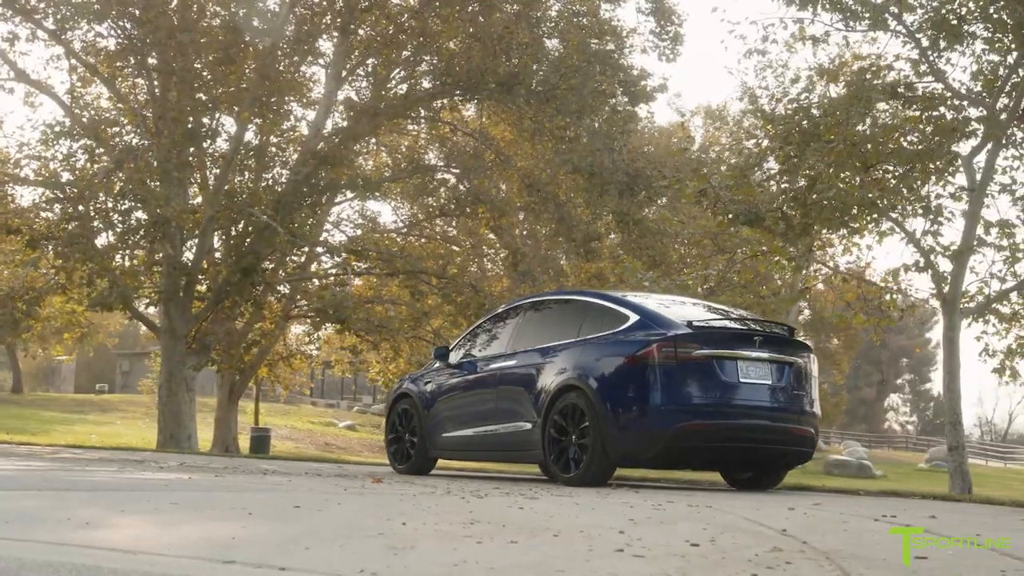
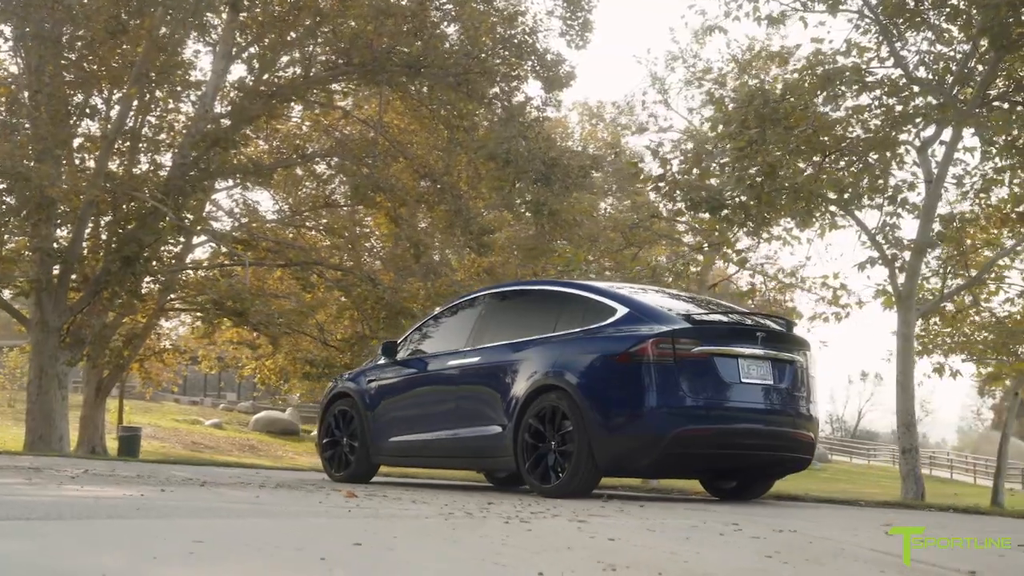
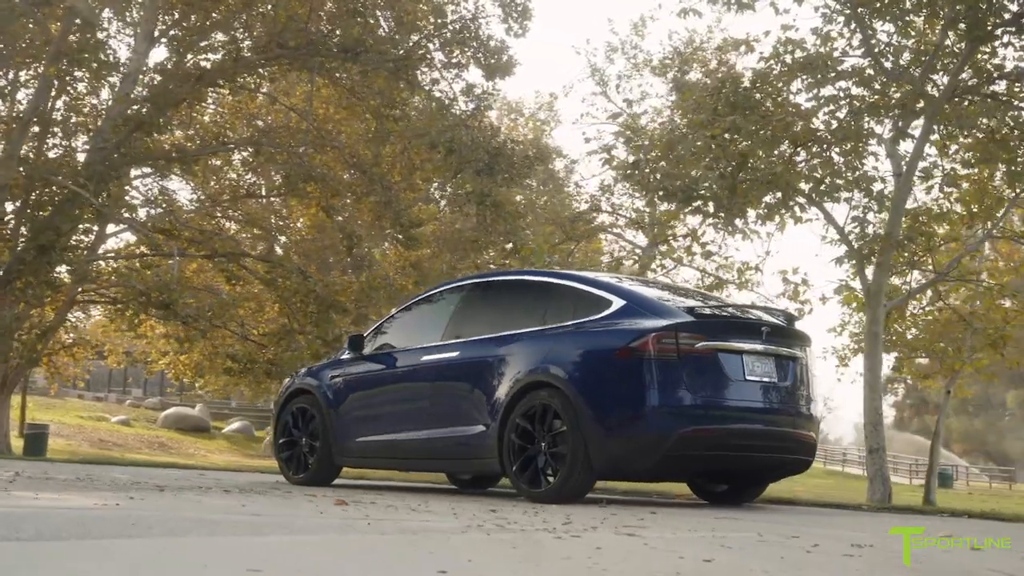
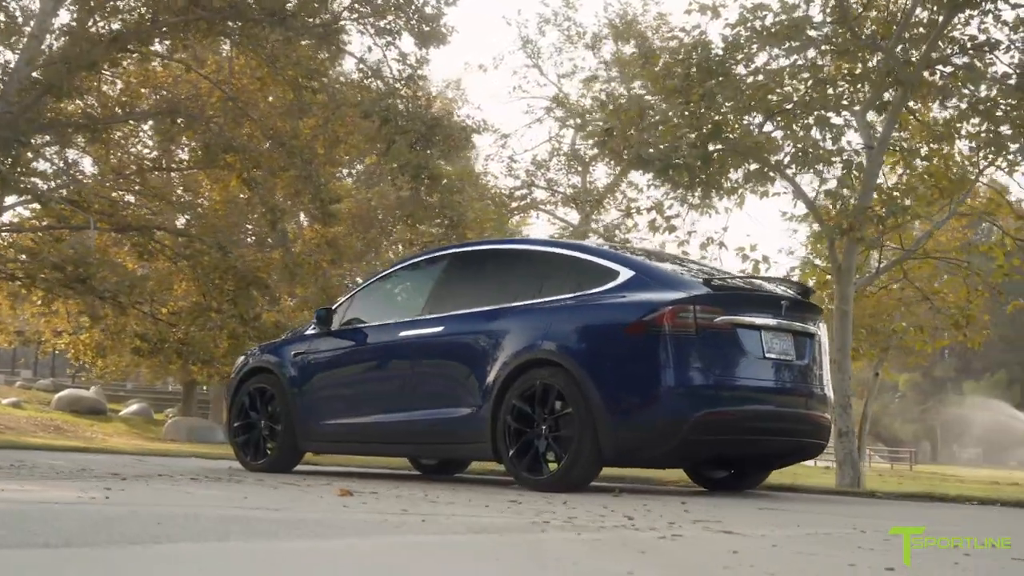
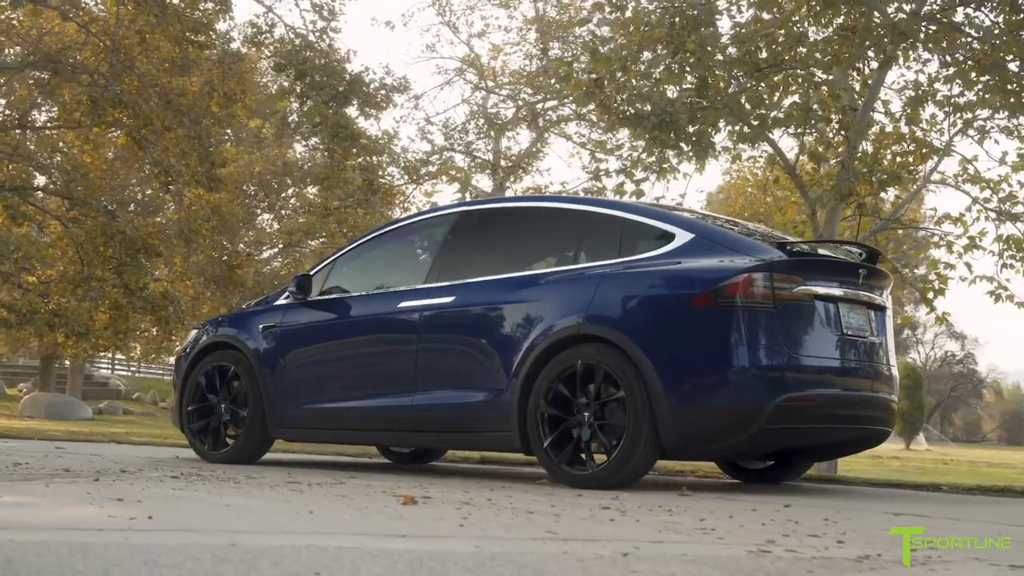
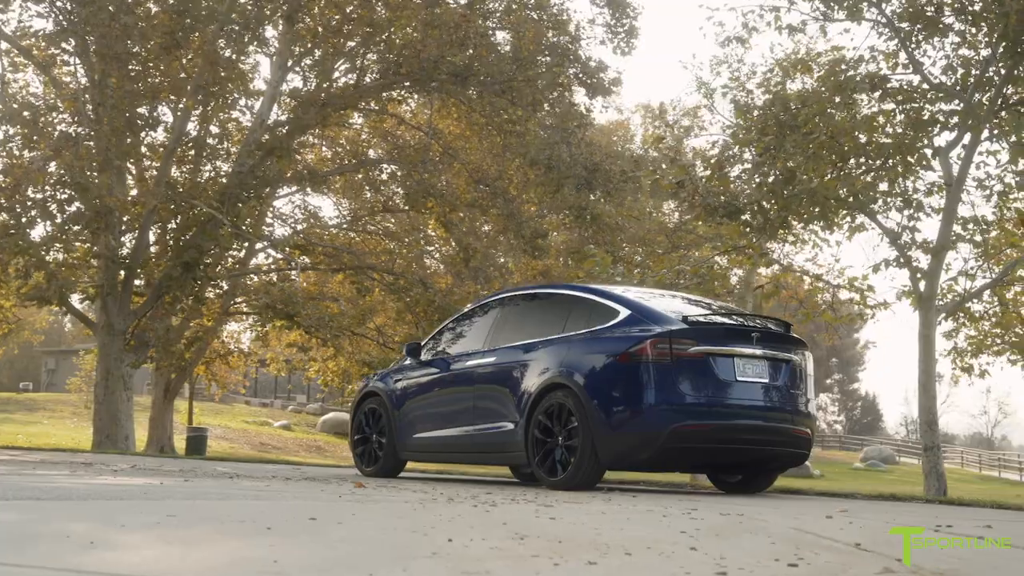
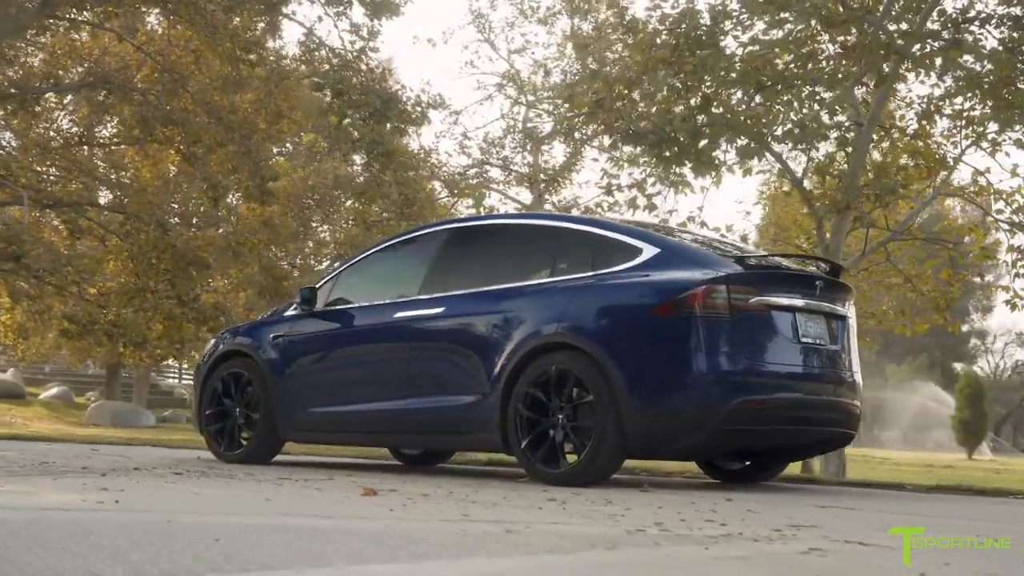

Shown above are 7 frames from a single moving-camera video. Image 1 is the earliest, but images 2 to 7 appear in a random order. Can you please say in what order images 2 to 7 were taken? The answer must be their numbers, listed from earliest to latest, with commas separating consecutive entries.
6, 2, 3, 4, 7, 5
